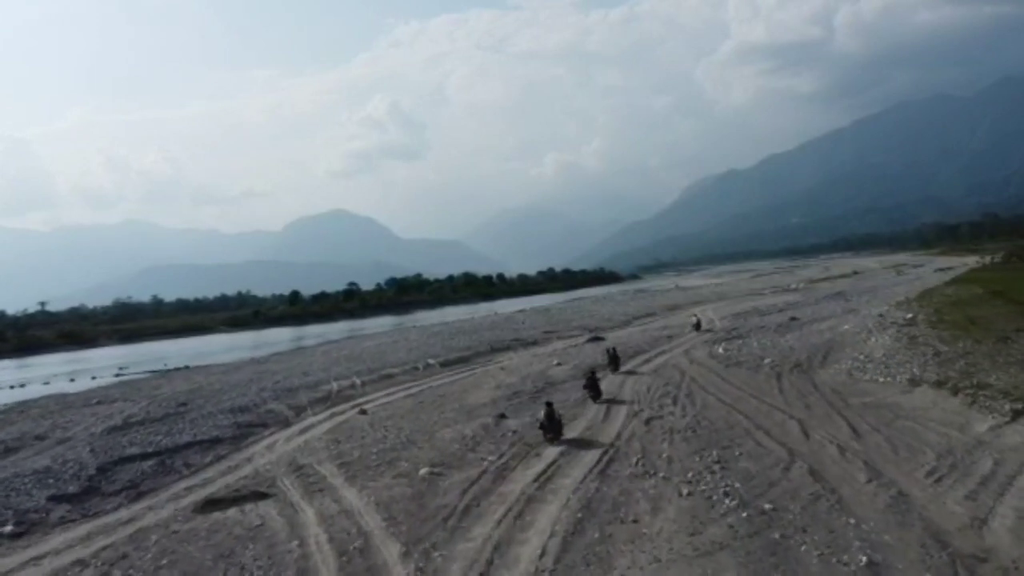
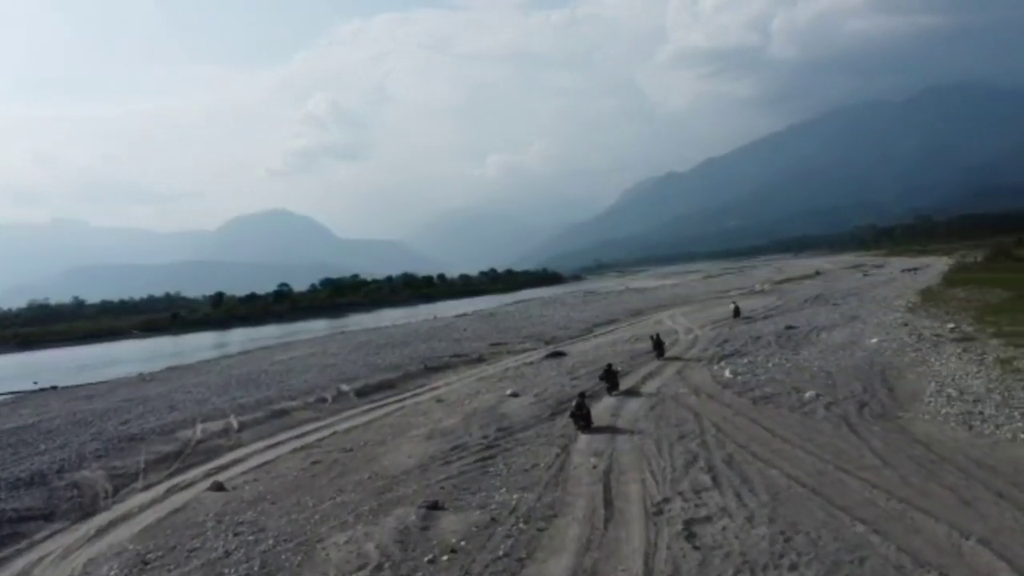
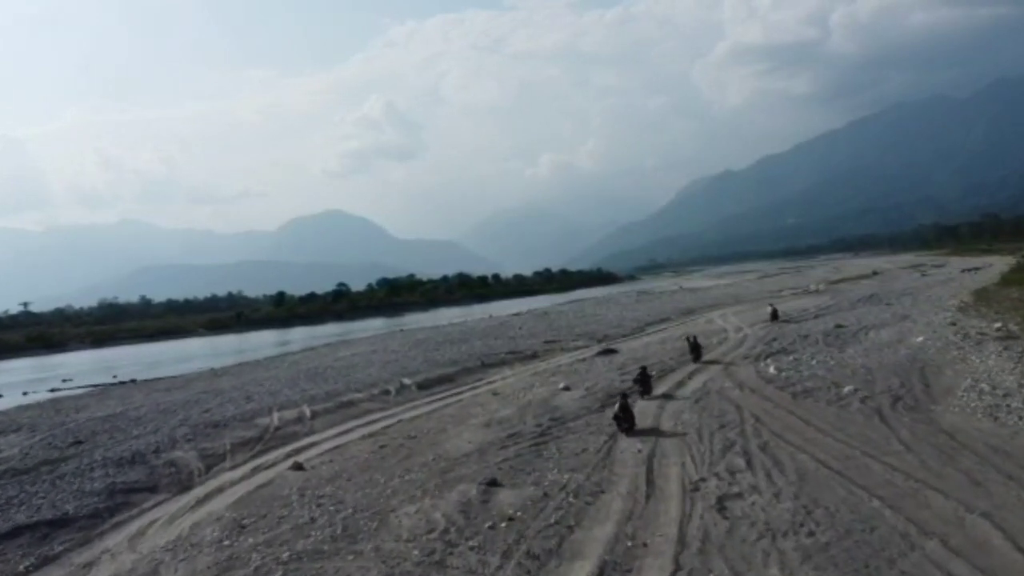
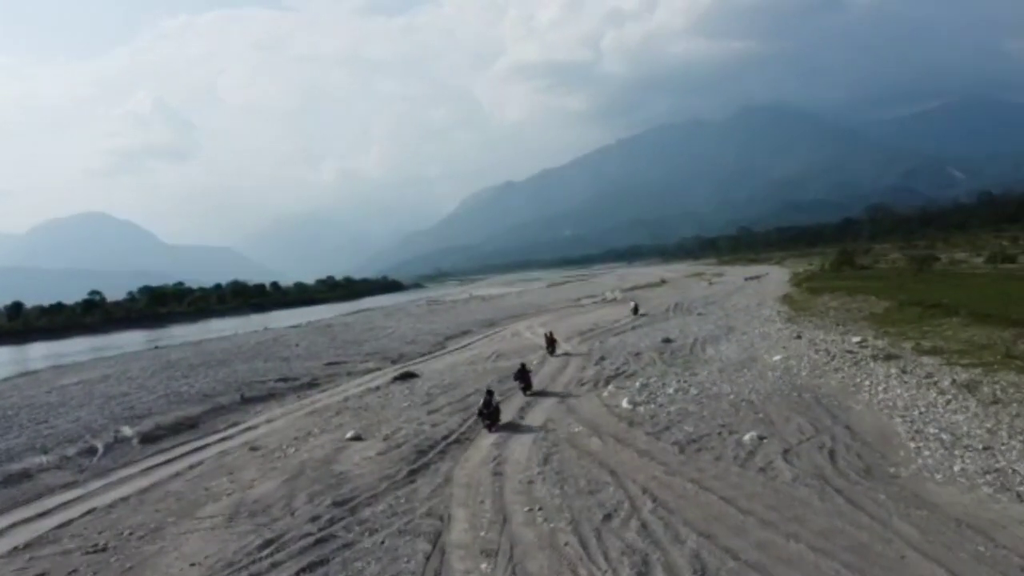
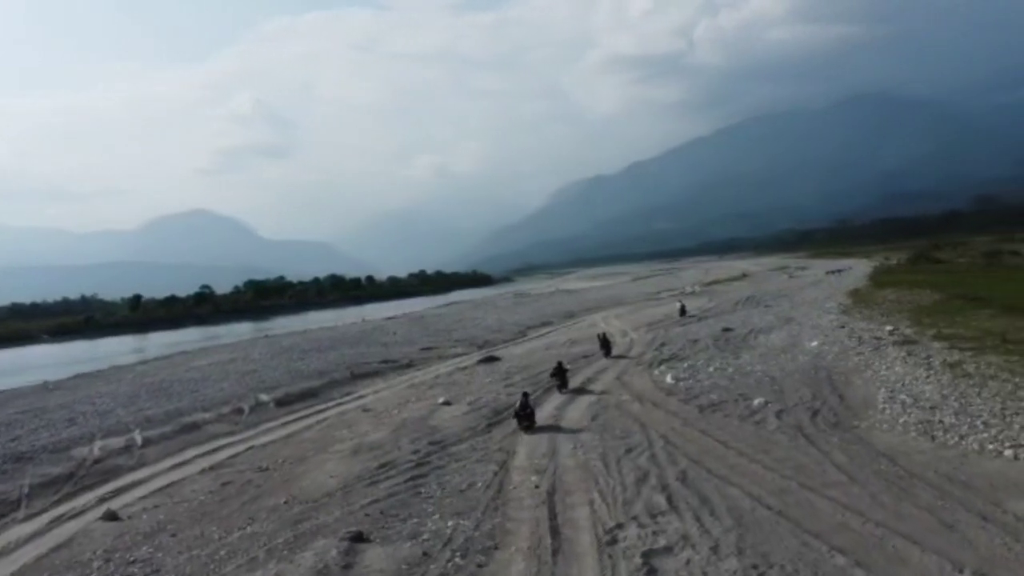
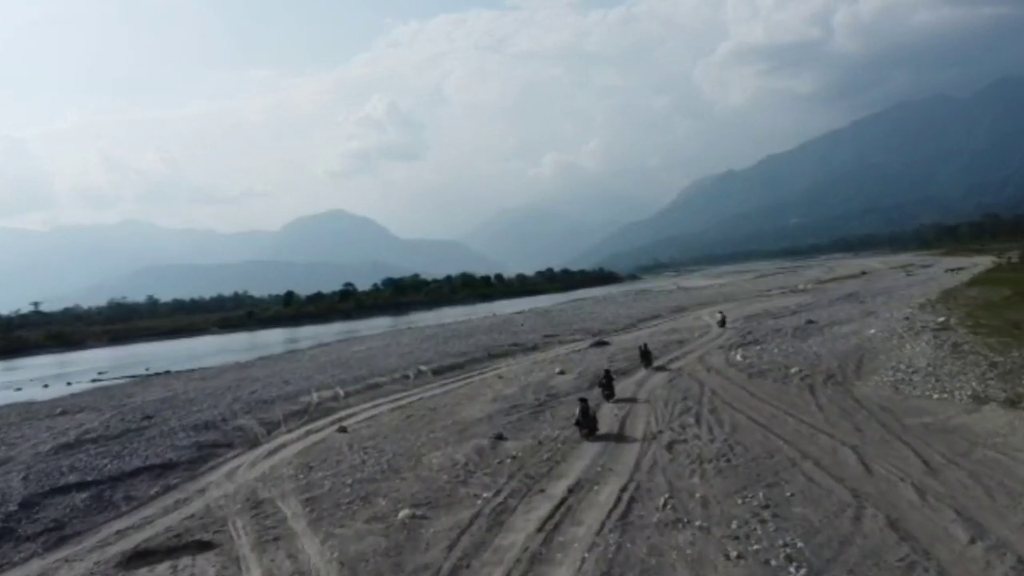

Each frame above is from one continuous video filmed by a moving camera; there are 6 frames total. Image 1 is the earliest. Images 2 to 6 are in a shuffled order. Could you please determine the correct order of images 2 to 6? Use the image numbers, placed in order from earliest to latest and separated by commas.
6, 3, 2, 5, 4
